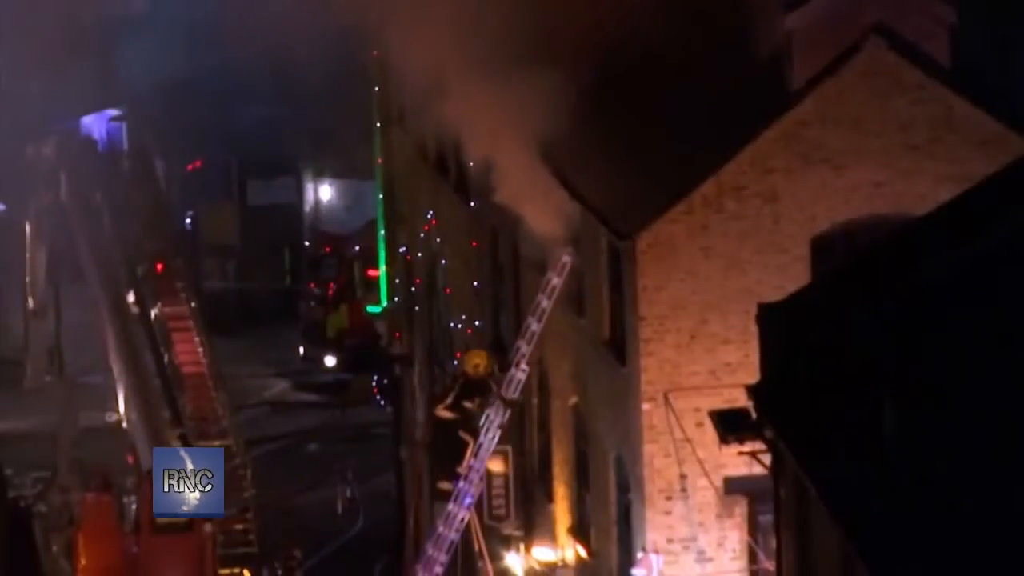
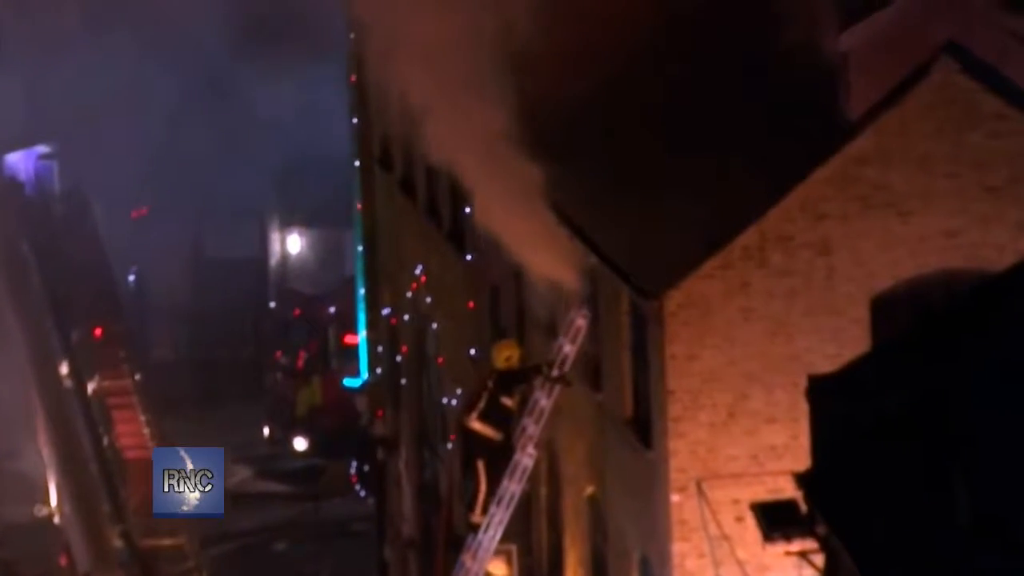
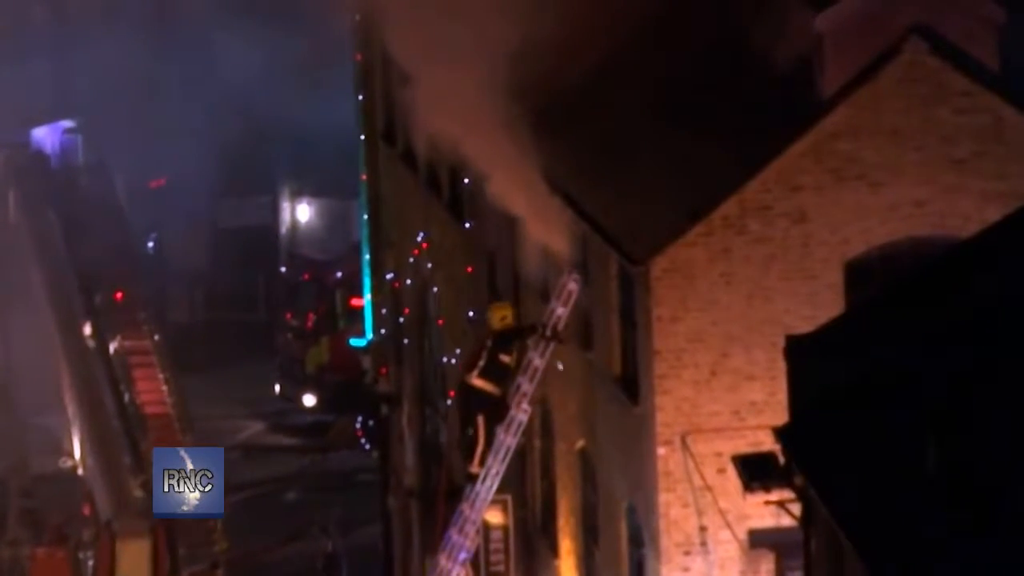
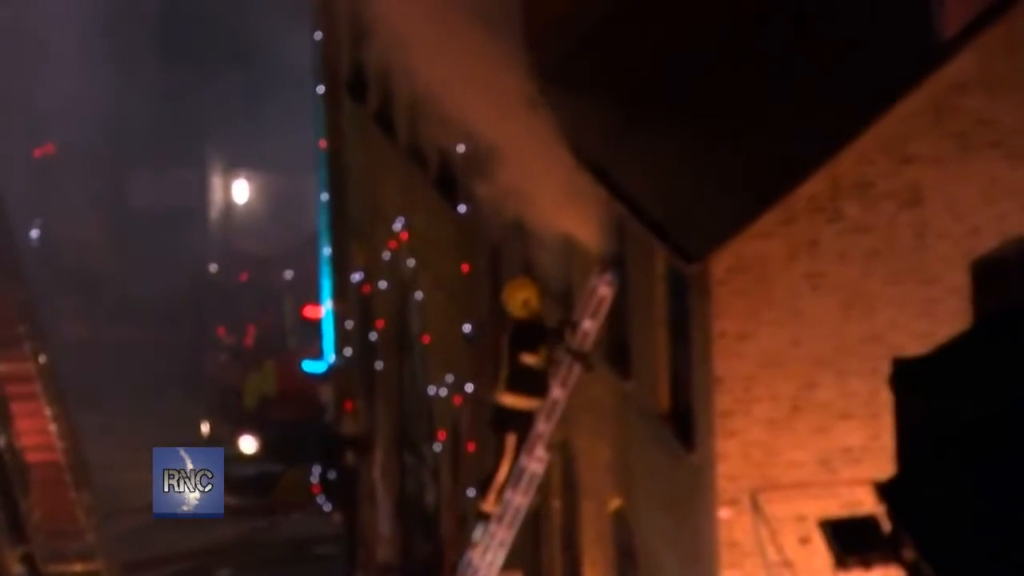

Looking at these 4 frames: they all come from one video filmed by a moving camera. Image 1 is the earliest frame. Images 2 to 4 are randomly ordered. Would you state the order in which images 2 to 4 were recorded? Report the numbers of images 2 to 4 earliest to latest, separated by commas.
3, 2, 4
